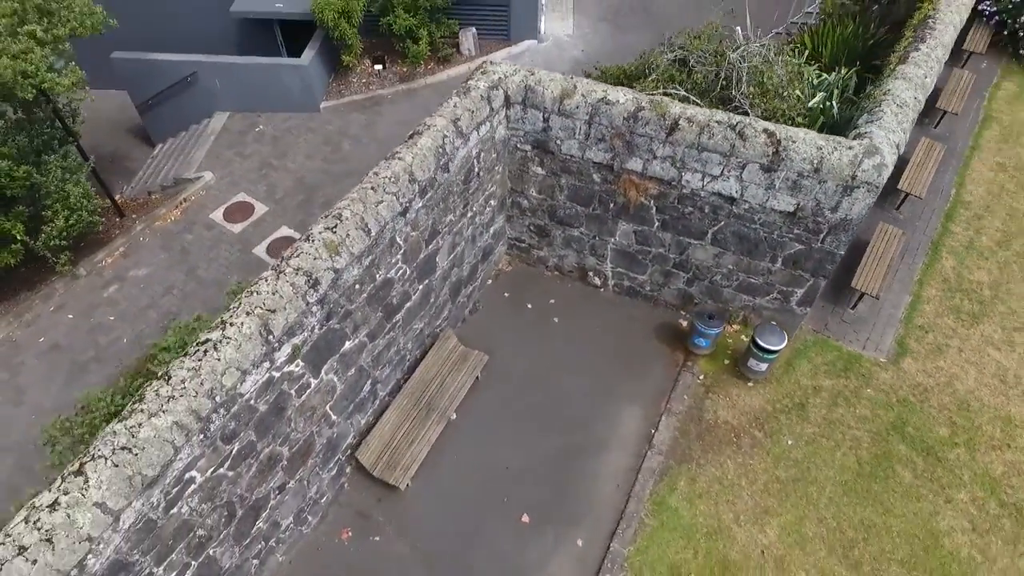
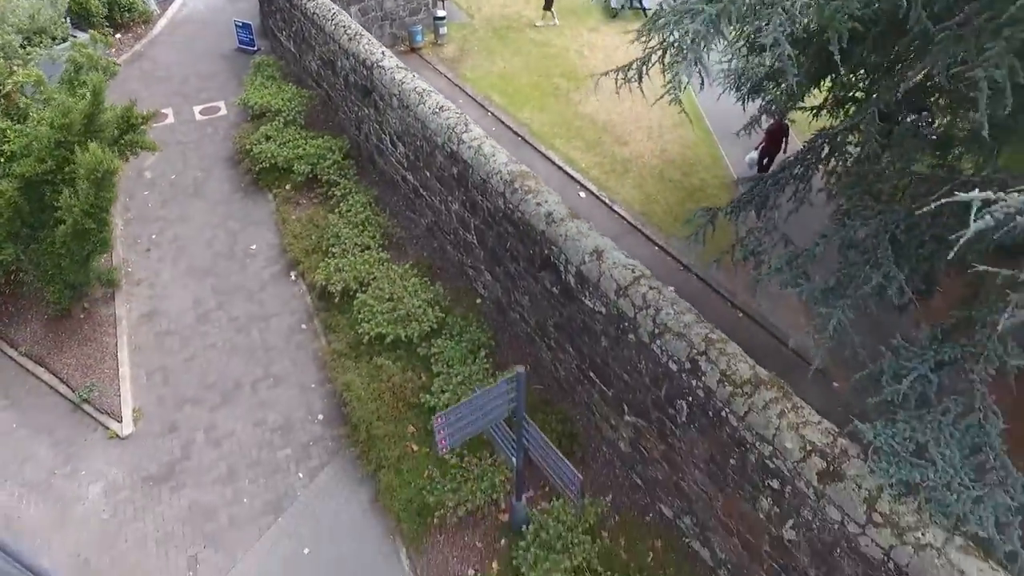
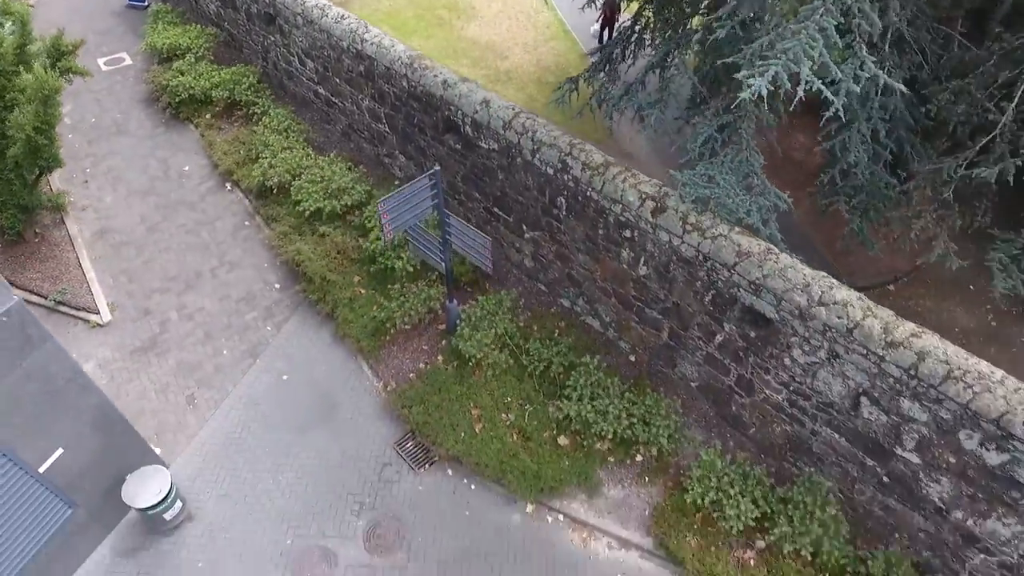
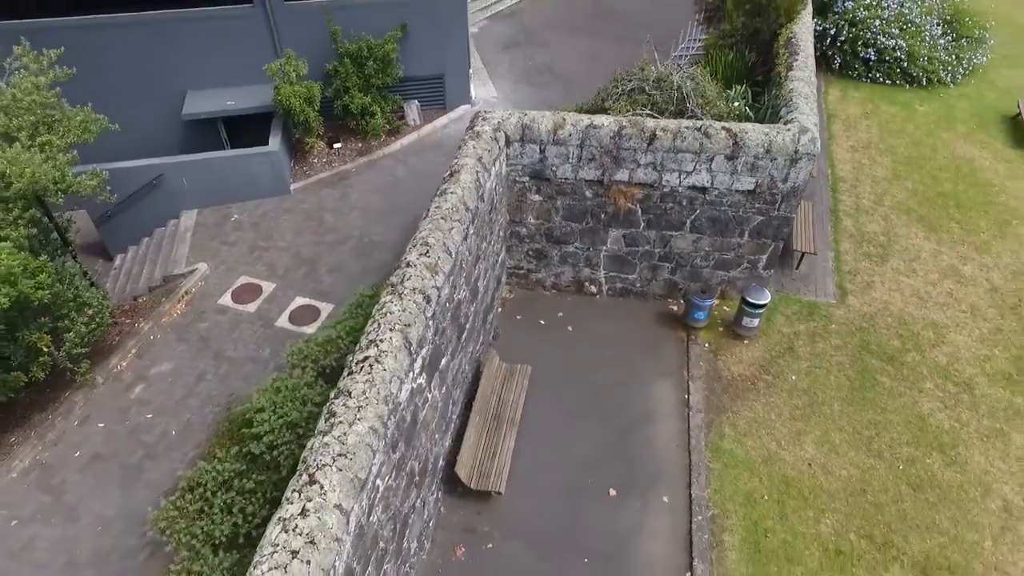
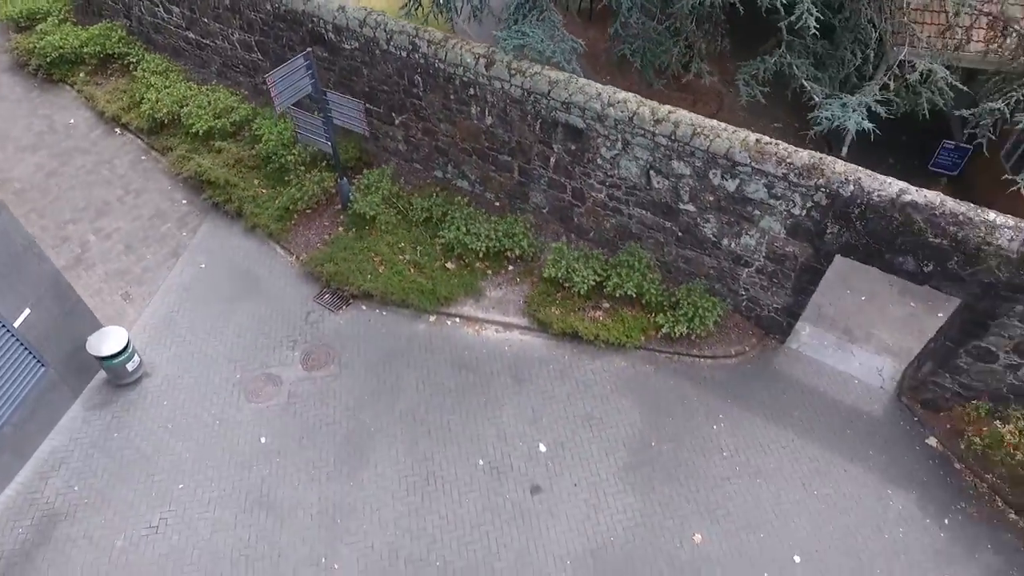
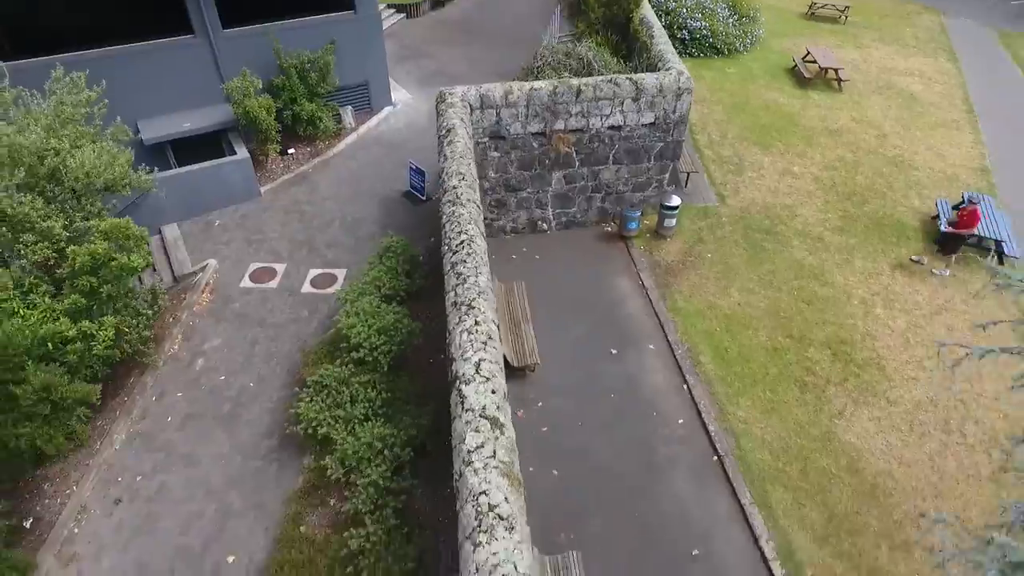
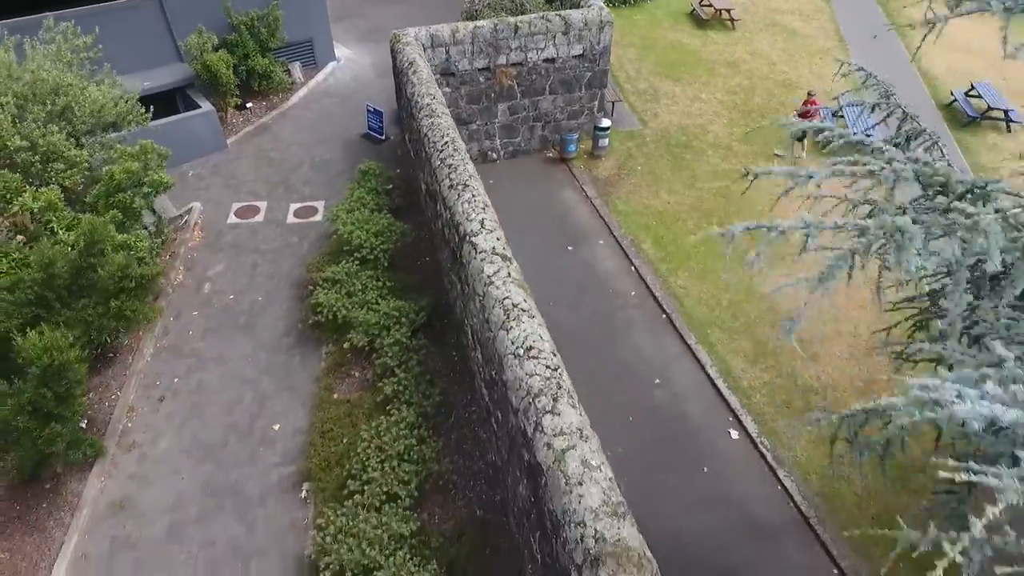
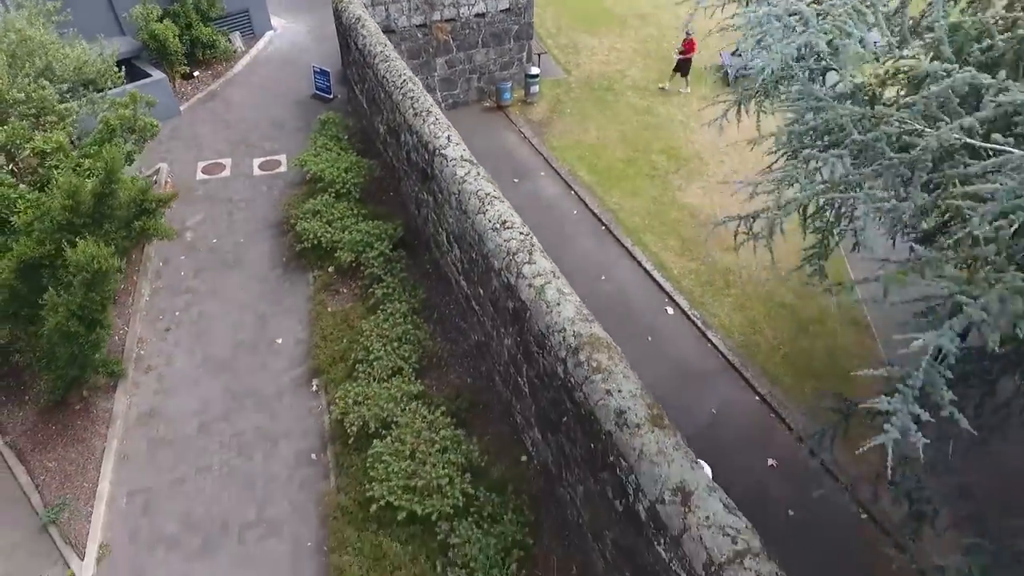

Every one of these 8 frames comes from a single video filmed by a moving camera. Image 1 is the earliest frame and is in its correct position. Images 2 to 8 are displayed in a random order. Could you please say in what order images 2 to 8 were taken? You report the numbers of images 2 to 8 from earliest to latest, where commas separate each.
4, 6, 7, 8, 2, 3, 5
